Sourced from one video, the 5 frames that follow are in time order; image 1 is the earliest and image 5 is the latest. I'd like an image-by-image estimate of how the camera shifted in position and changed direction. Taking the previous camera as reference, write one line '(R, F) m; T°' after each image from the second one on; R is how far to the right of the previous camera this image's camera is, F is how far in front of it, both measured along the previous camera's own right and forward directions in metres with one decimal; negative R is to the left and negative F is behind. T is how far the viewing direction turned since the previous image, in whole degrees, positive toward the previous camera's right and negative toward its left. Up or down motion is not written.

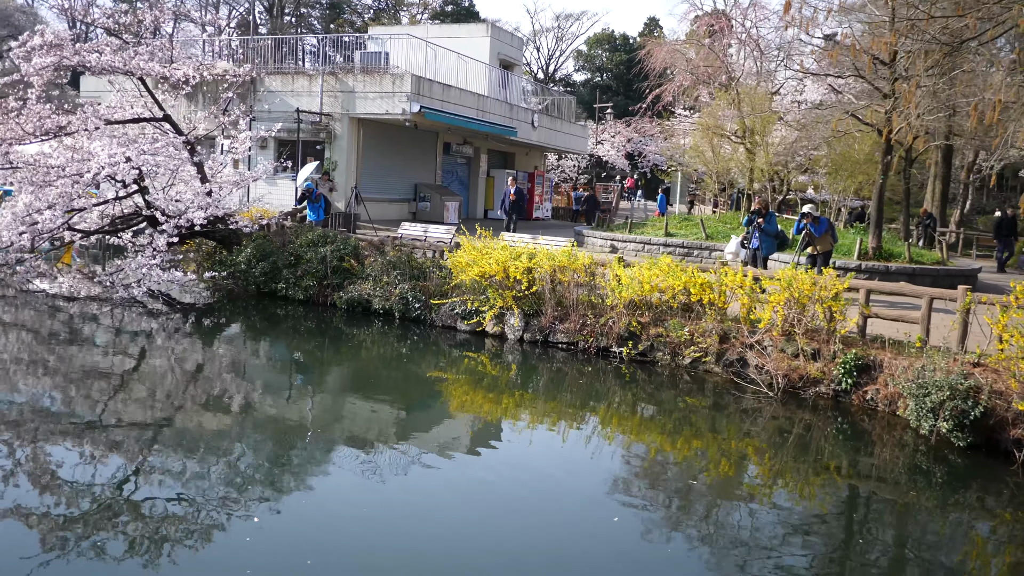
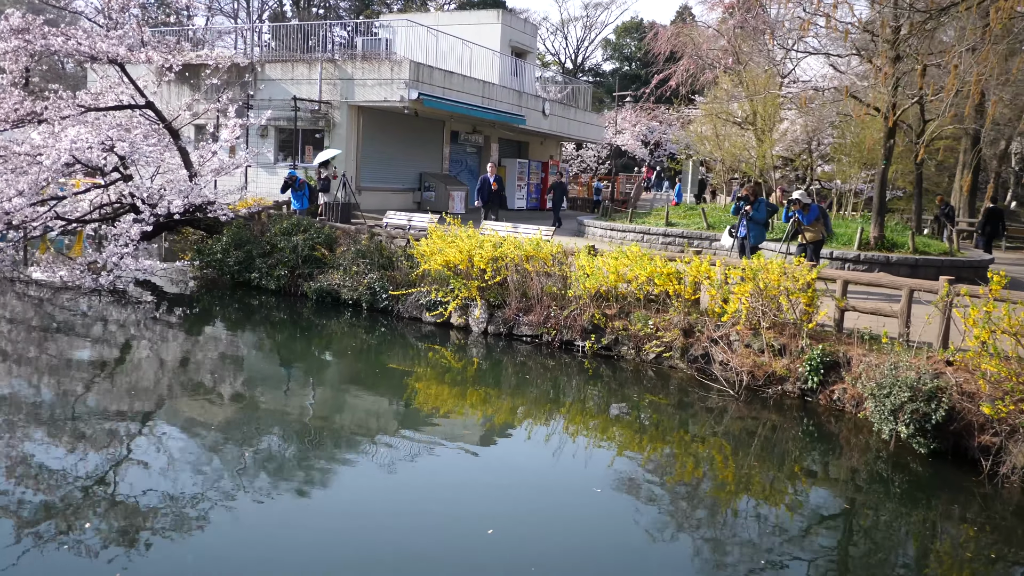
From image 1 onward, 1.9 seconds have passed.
(+0.8, +0.5) m; -2°
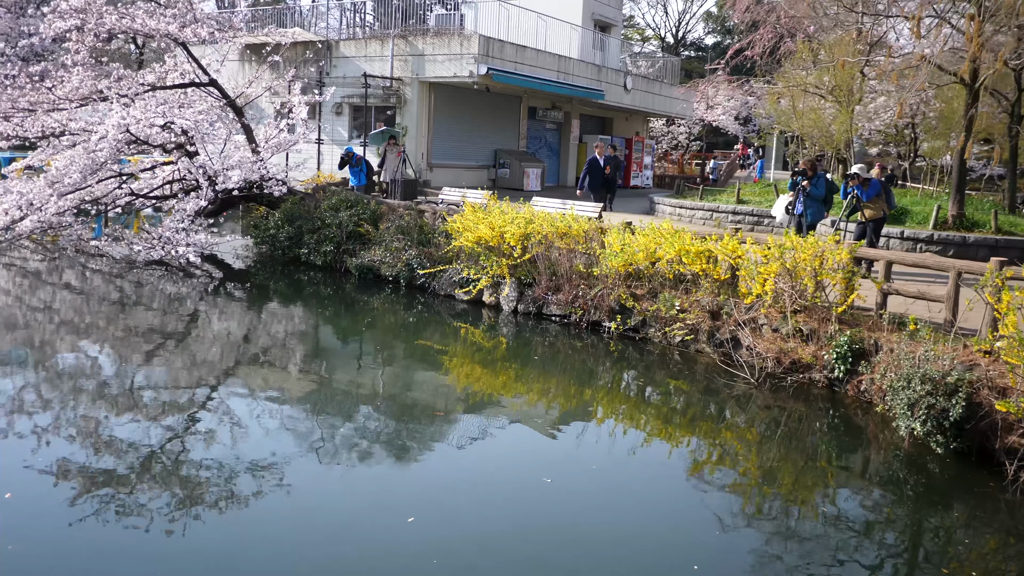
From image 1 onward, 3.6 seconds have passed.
(+0.8, +0.3) m; -7°
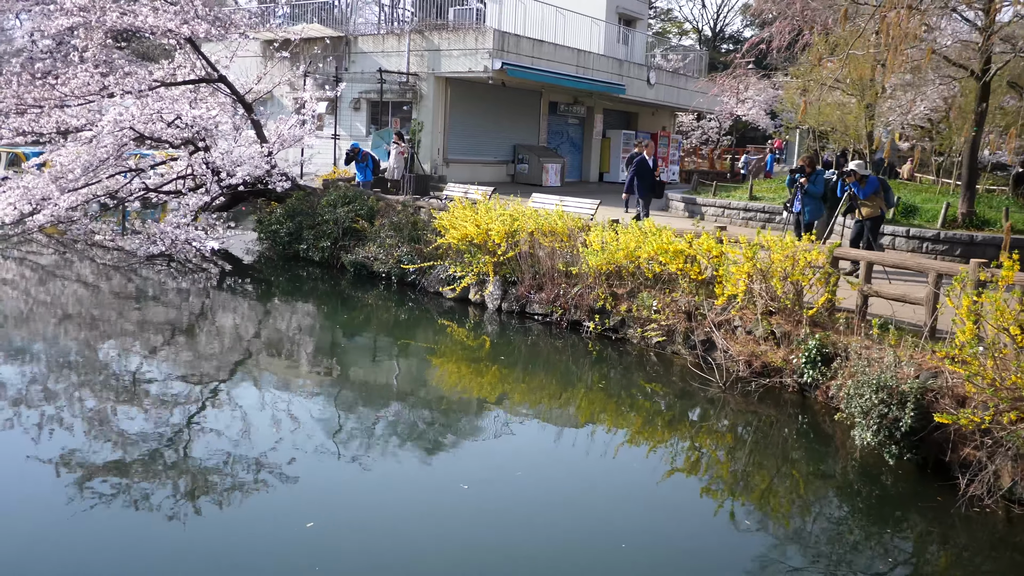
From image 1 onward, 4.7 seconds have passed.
(+0.6, +0.1) m; -2°
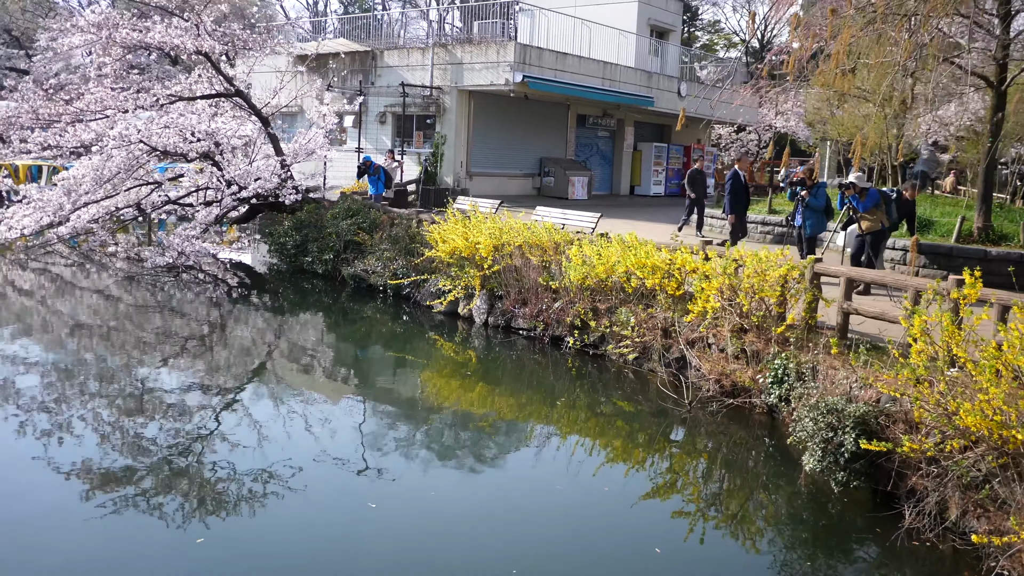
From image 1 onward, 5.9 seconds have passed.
(+0.7, +0.1) m; -3°
